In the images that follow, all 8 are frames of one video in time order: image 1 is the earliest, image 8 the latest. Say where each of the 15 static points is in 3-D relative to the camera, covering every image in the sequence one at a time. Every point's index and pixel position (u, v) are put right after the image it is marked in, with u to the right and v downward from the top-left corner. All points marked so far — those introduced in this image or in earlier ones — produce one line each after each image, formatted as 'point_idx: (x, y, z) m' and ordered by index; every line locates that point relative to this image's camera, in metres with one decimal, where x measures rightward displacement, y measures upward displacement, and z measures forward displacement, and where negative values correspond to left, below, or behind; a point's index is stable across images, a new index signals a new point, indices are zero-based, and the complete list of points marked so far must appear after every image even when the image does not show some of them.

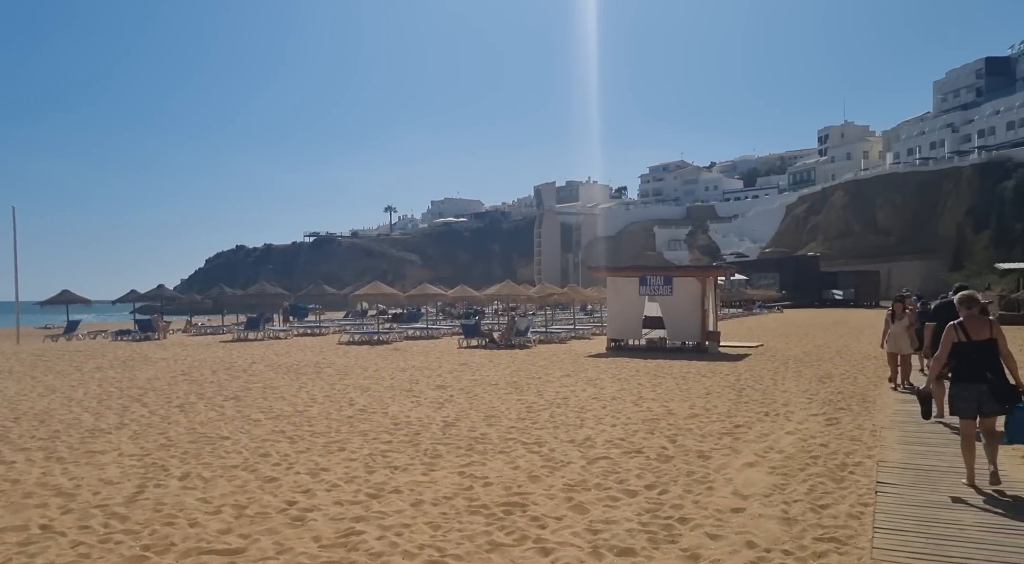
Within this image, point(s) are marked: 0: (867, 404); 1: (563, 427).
0: (+4.7, -1.6, +8.8) m
1: (+0.6, -1.7, +7.7) m
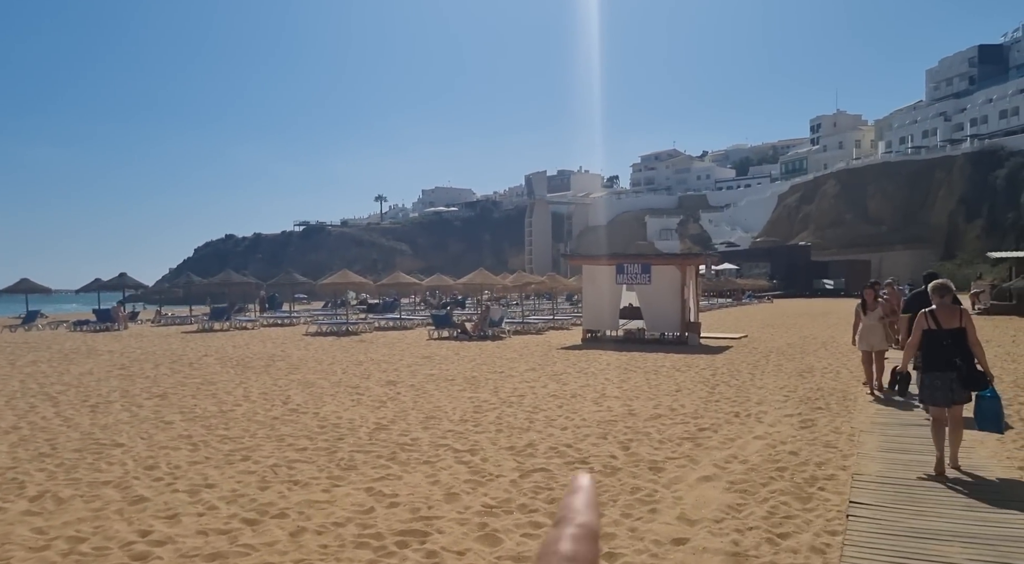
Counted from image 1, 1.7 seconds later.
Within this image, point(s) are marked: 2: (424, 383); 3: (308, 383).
0: (+4.1, -1.5, +8.1) m
1: (0.0, -1.5, +6.8) m
2: (-1.3, -1.6, +10.1) m
3: (-3.1, -1.5, +10.1) m
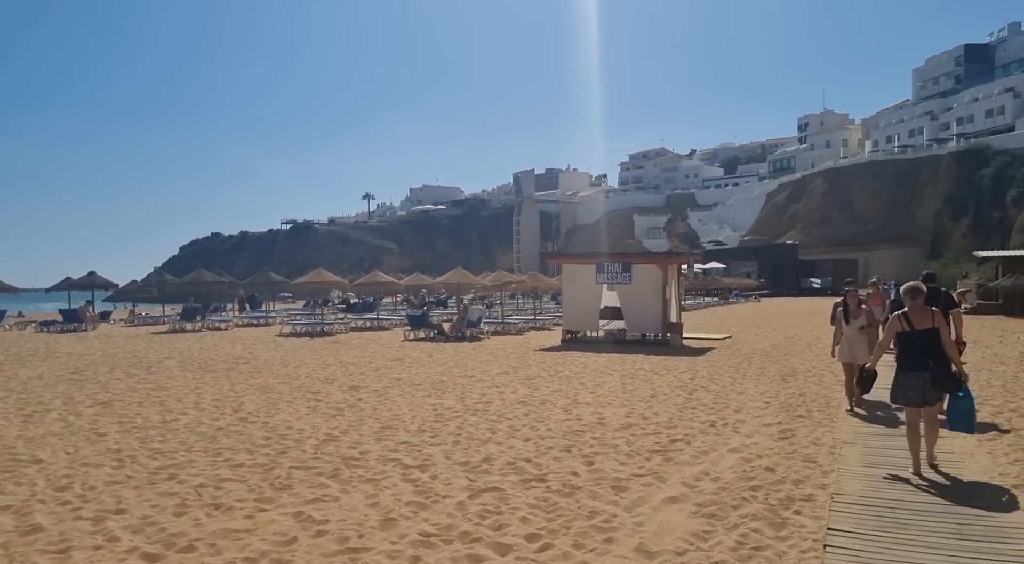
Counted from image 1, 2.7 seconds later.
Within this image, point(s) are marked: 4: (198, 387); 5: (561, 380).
0: (+3.6, -1.5, +7.6) m
1: (-0.4, -1.6, +6.4) m
2: (-1.8, -1.6, +9.6) m
3: (-3.6, -1.5, +9.6) m
4: (-4.6, -1.5, +9.7) m
5: (+0.7, -1.5, +10.2) m
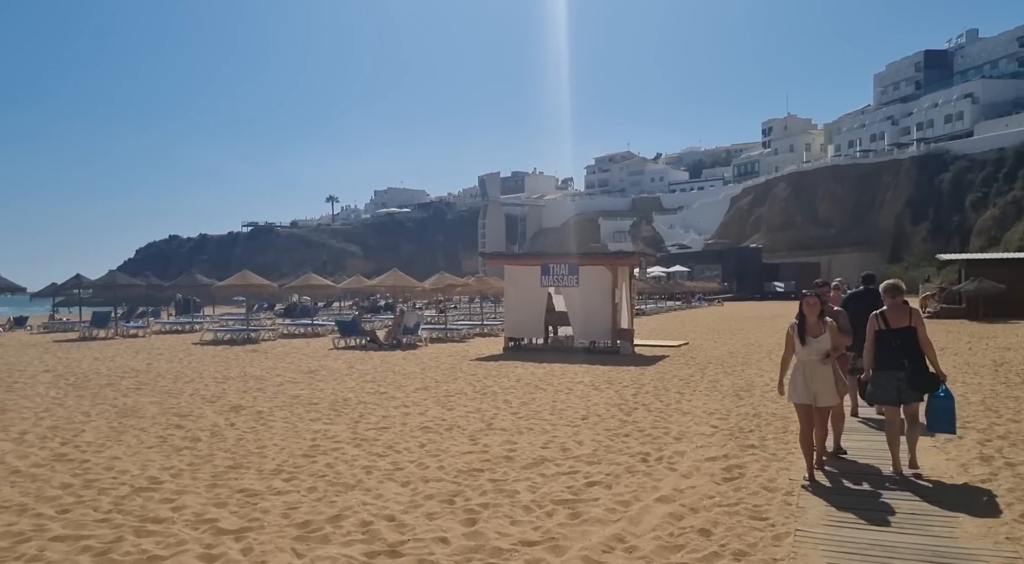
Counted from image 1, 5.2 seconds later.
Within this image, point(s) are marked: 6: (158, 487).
0: (+2.6, -1.5, +6.4) m
1: (-1.4, -1.5, +4.9) m
2: (-2.9, -1.6, +8.1) m
3: (-4.7, -1.5, +8.0) m
4: (-5.7, -1.5, +8.1) m
5: (-0.4, -1.6, +8.8) m
6: (-2.6, -1.5, +4.9) m
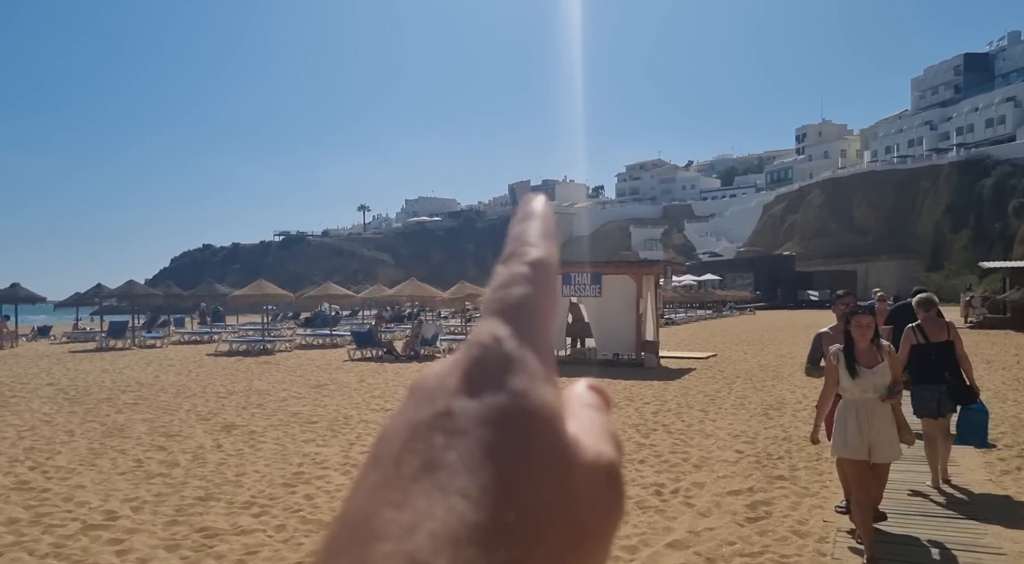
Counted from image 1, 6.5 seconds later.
0: (+2.6, -1.6, +5.7) m
1: (-1.4, -1.6, +4.4) m
2: (-2.8, -1.7, +7.6) m
3: (-4.6, -1.7, +7.7) m
4: (-5.6, -1.6, +7.8) m
5: (-0.3, -1.7, +8.3) m
6: (-2.7, -1.6, +4.4) m
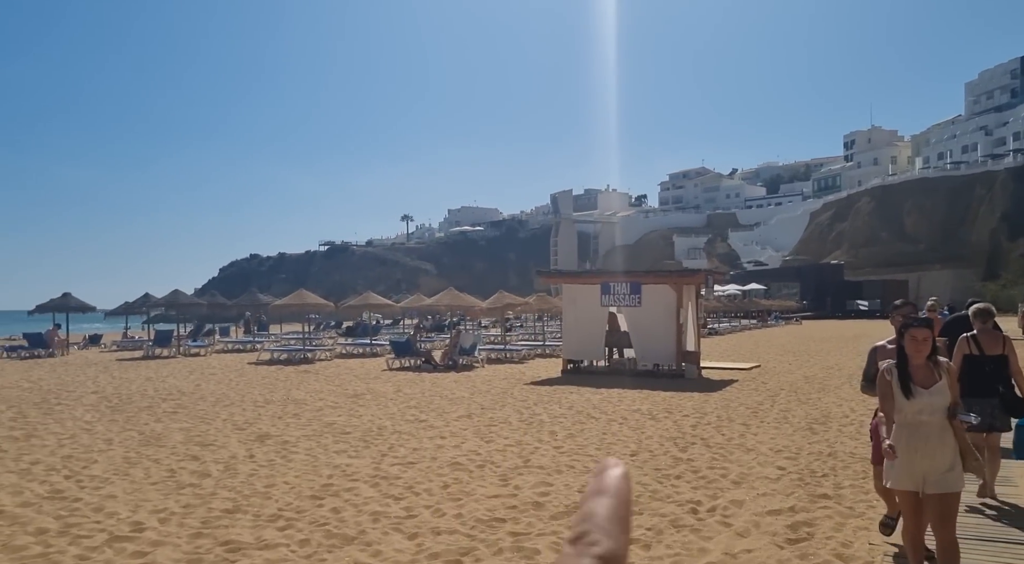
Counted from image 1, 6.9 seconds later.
0: (+2.9, -1.7, +5.3) m
1: (-1.2, -1.7, +4.3) m
2: (-2.4, -1.8, +7.5) m
3: (-4.2, -1.8, +7.7) m
4: (-5.2, -1.7, +7.9) m
5: (+0.2, -1.8, +8.0) m
6: (-2.5, -1.7, +4.3) m
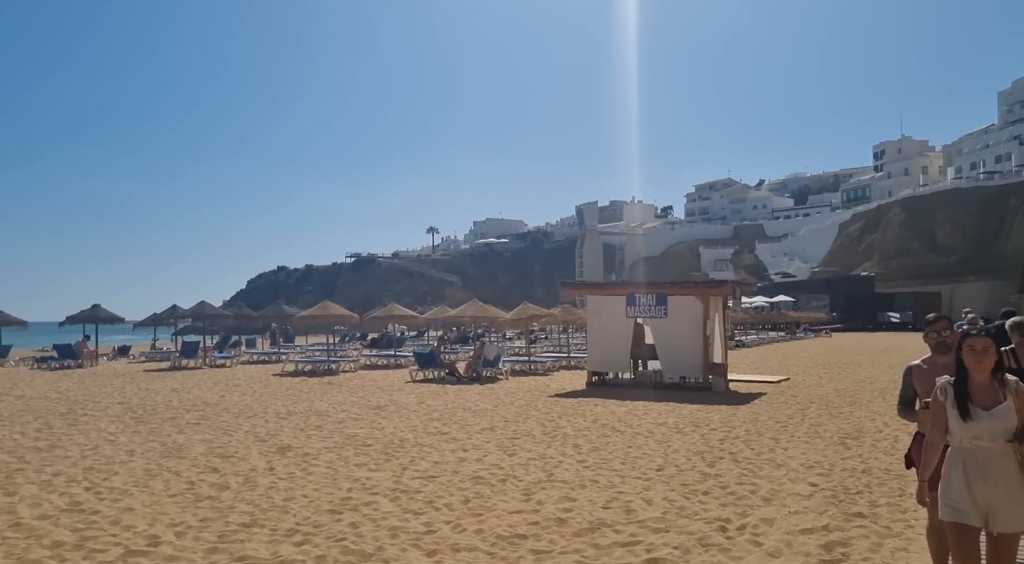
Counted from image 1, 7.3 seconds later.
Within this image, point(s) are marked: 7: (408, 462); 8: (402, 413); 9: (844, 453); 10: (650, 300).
0: (+3.1, -1.7, +5.0) m
1: (-1.1, -1.7, +4.1) m
2: (-2.1, -1.9, +7.5) m
3: (-3.9, -1.9, +7.7) m
4: (-4.9, -1.9, +7.9) m
5: (+0.5, -1.9, +7.9) m
6: (-2.3, -1.7, +4.2) m
7: (-1.1, -1.9, +7.0) m
8: (-1.8, -2.1, +10.6) m
9: (+3.6, -1.8, +7.0) m
10: (+2.8, -0.3, +13.6) m
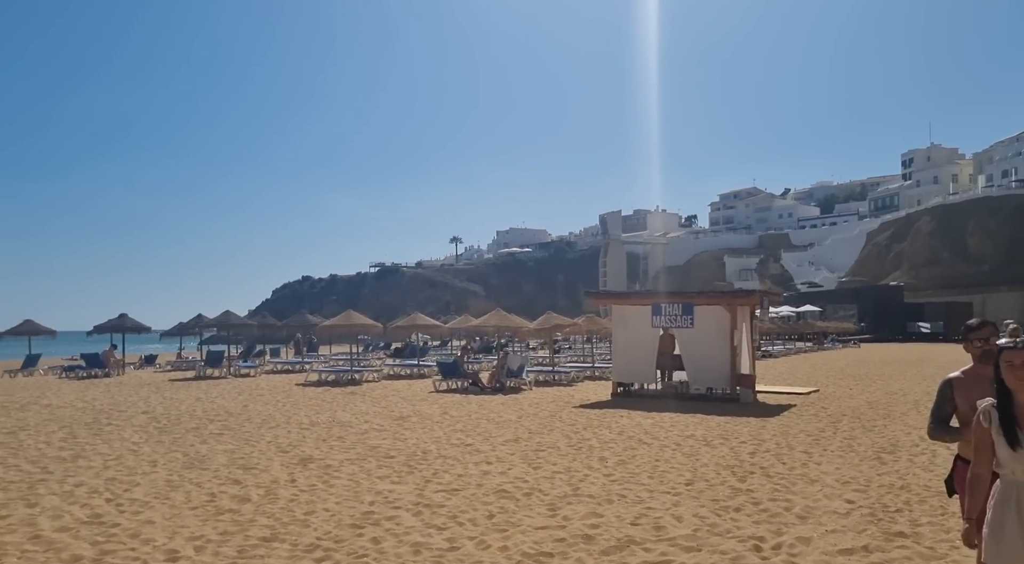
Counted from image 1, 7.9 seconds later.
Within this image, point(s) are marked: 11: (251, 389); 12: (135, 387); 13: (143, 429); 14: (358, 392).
0: (+3.3, -1.8, +4.7) m
1: (-0.9, -1.8, +4.0) m
2: (-1.8, -2.0, +7.3) m
3: (-3.6, -2.0, +7.6) m
4: (-4.6, -2.0, +7.9) m
5: (+0.8, -2.0, +7.7) m
6: (-2.1, -1.8, +4.1) m
7: (-0.8, -2.0, +6.8) m
8: (-1.4, -2.2, +10.5) m
9: (+3.9, -1.9, +6.7) m
10: (+3.3, -0.5, +13.3) m
11: (-6.1, -2.5, +15.3) m
12: (-8.9, -2.5, +15.7) m
13: (-5.3, -2.1, +9.4) m
14: (-3.5, -2.5, +14.9) m
